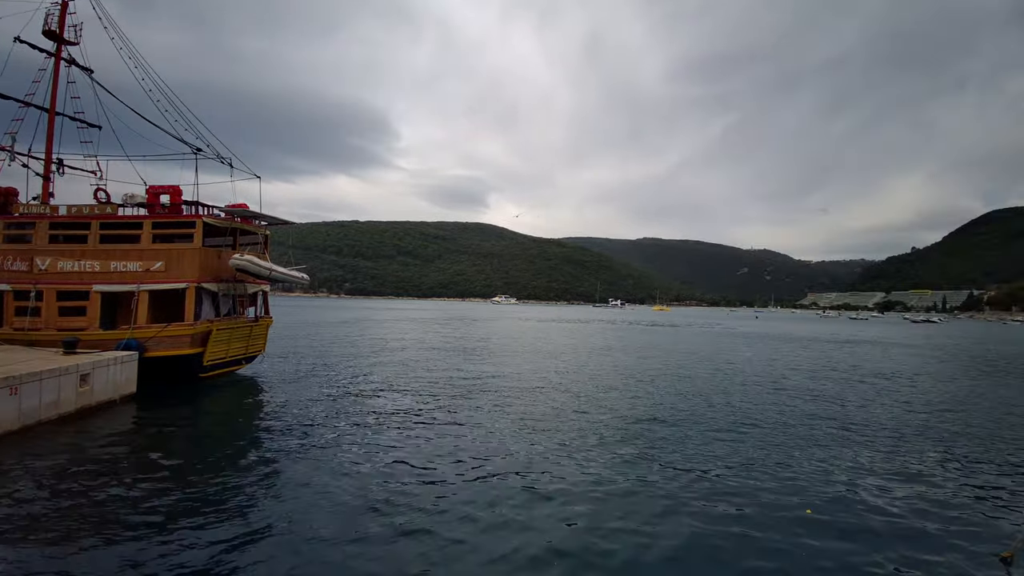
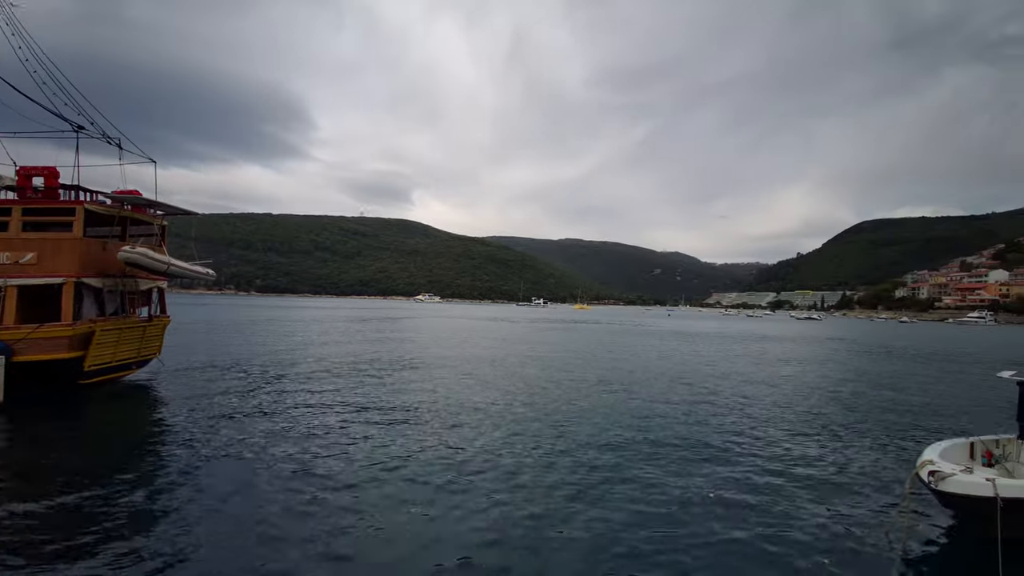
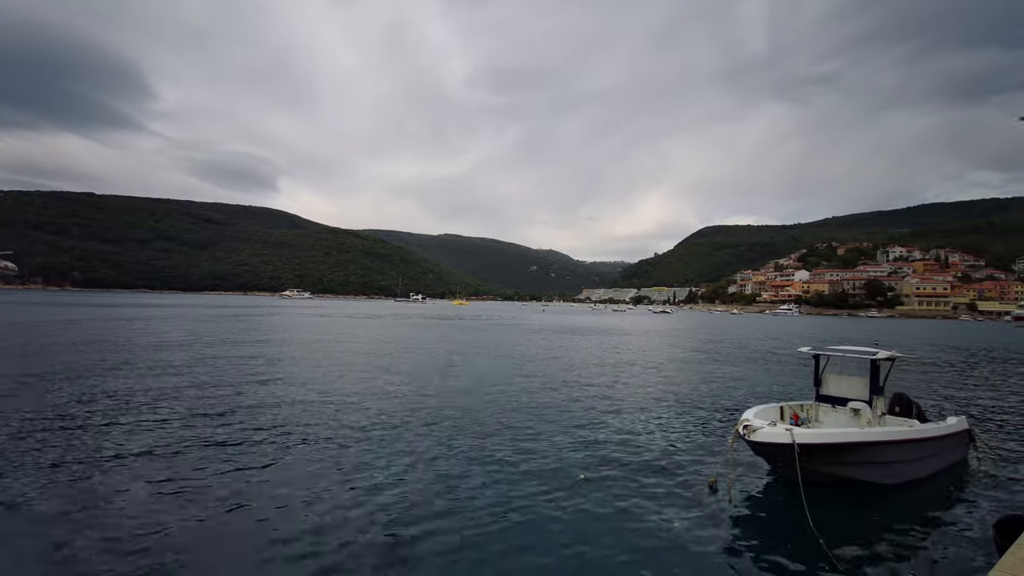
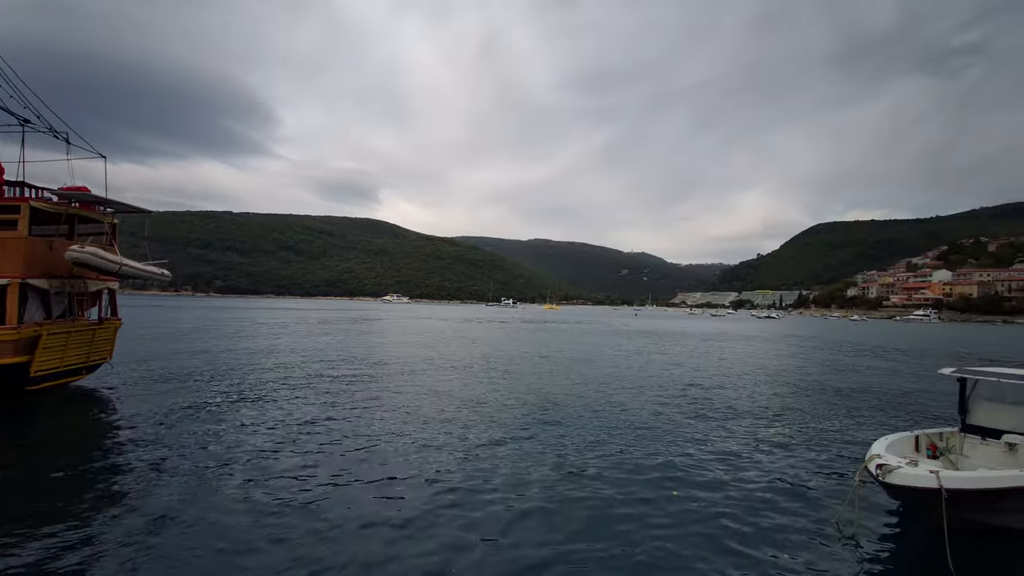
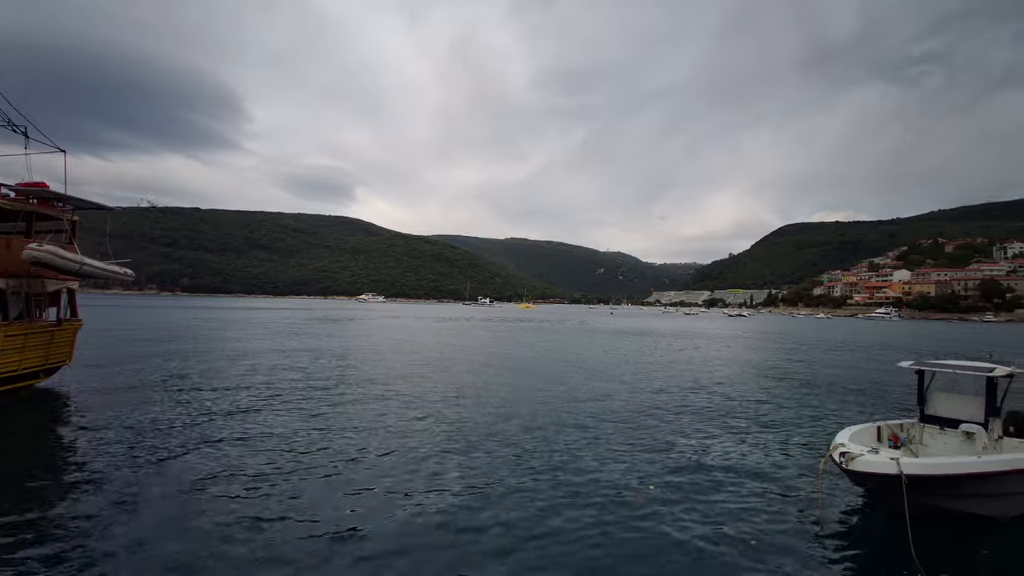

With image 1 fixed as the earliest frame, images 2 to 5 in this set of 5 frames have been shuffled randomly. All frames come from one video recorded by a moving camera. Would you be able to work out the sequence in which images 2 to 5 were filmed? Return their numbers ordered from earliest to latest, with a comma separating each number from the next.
2, 4, 5, 3
